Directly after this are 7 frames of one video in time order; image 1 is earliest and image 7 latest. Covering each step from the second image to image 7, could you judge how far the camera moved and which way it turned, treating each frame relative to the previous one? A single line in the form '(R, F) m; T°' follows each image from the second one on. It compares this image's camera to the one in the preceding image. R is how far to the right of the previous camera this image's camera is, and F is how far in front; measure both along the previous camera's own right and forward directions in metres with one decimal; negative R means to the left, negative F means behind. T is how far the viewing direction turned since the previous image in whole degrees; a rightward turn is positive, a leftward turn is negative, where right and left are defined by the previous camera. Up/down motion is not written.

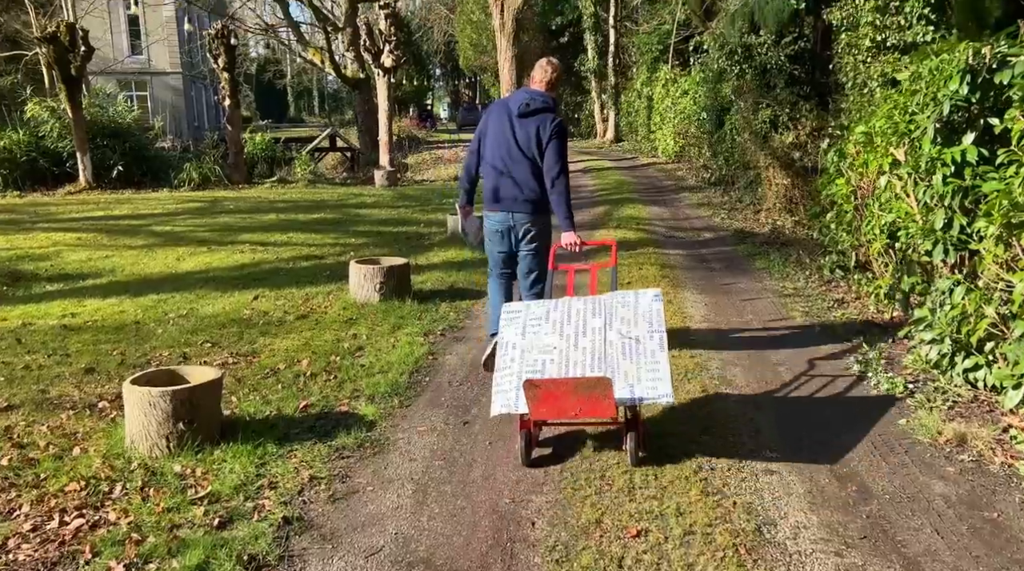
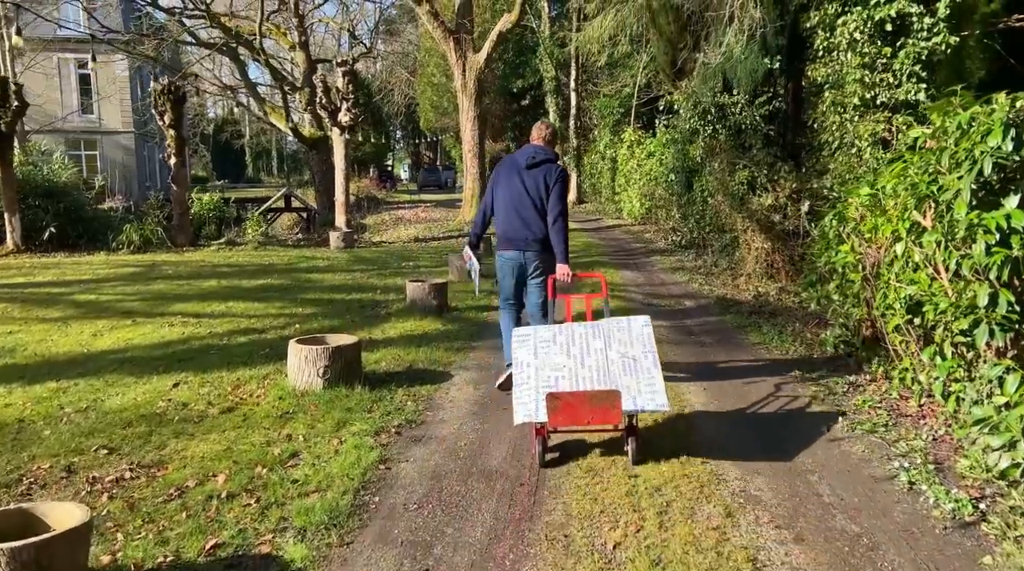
(-0.1, +1.1) m; +2°
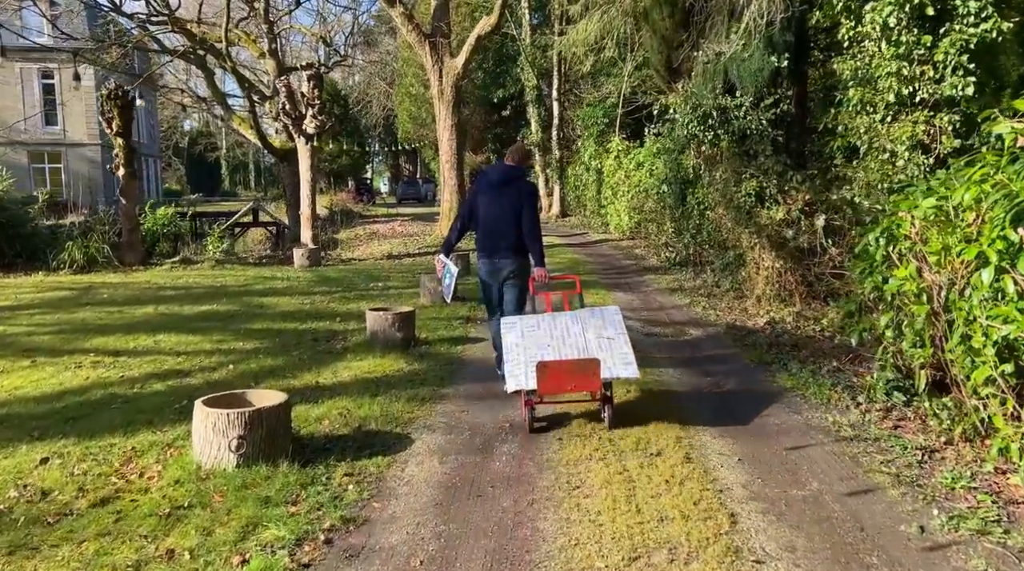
(0.0, +1.6) m; +1°
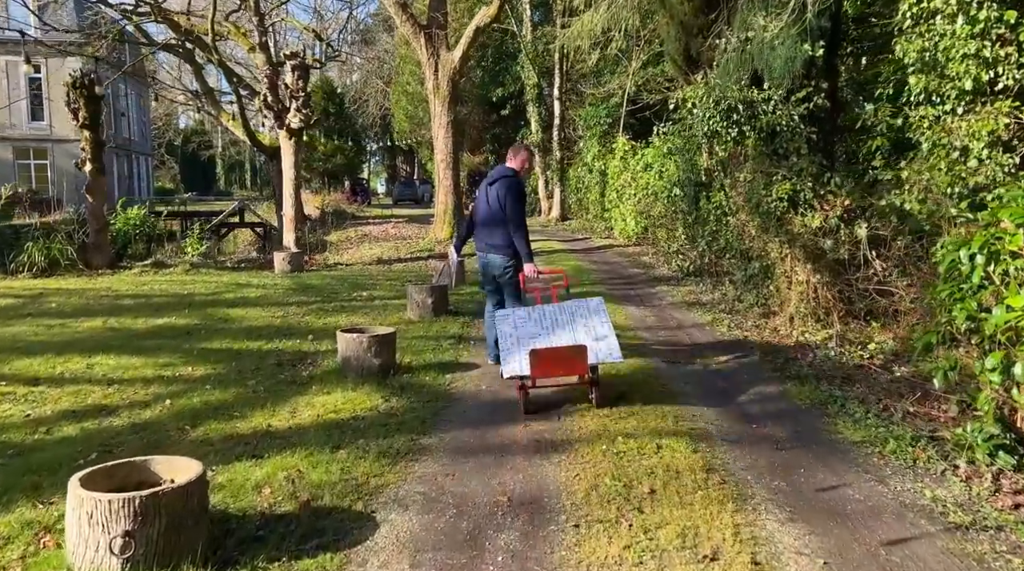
(0.0, +1.5) m; 0°
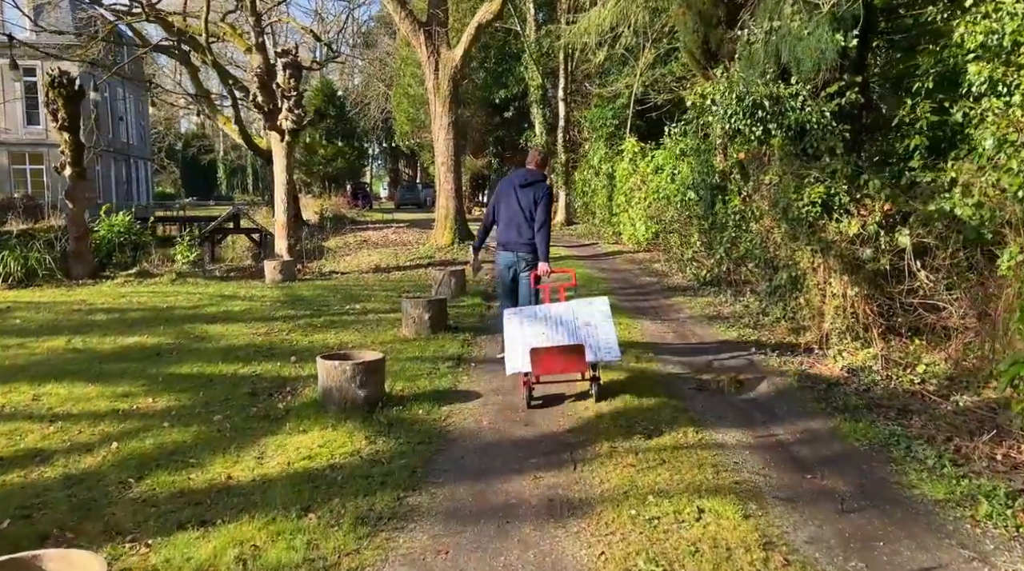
(0.0, +1.0) m; 0°
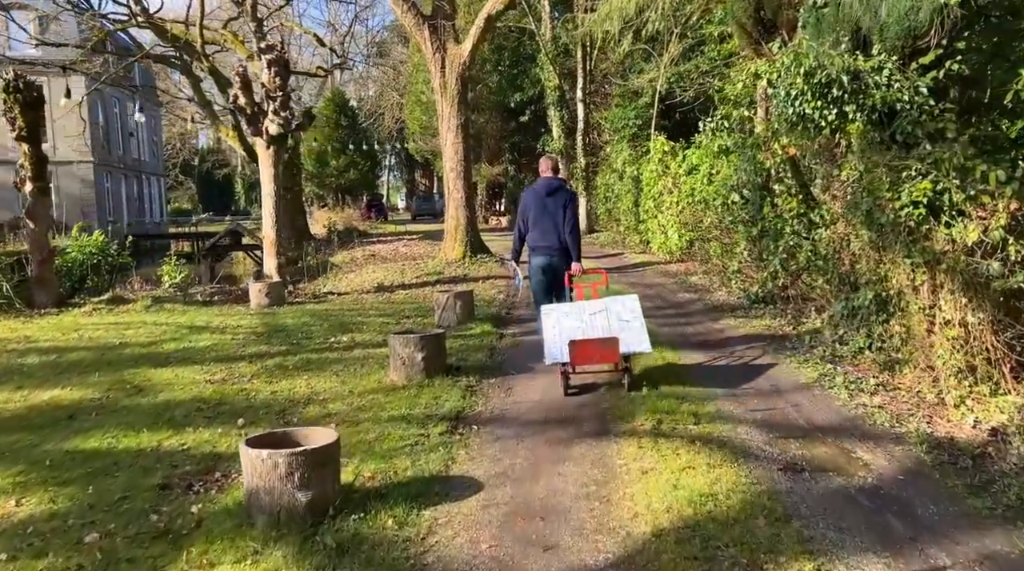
(+0.1, +2.2) m; -1°
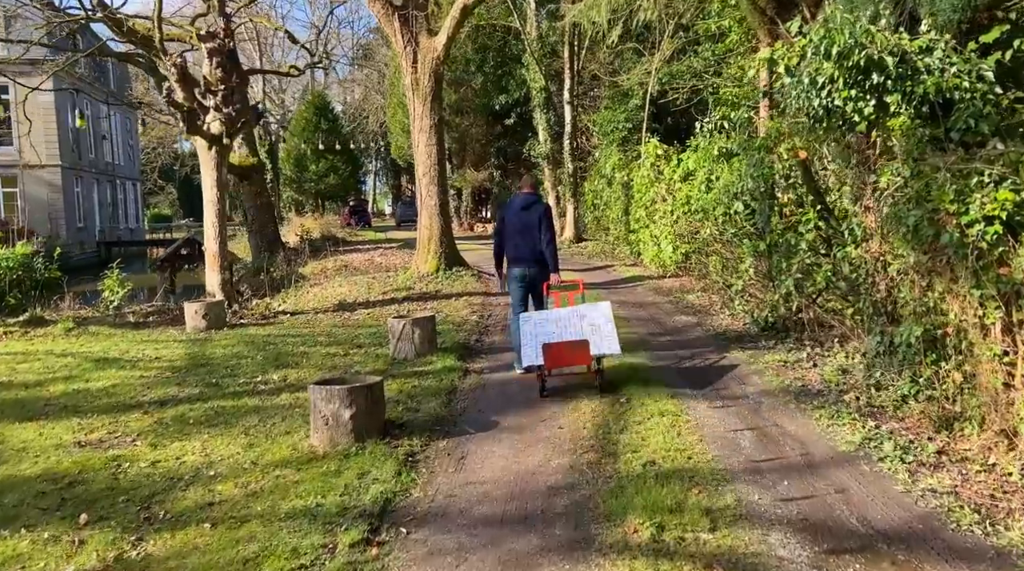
(+0.2, +1.8) m; +1°
